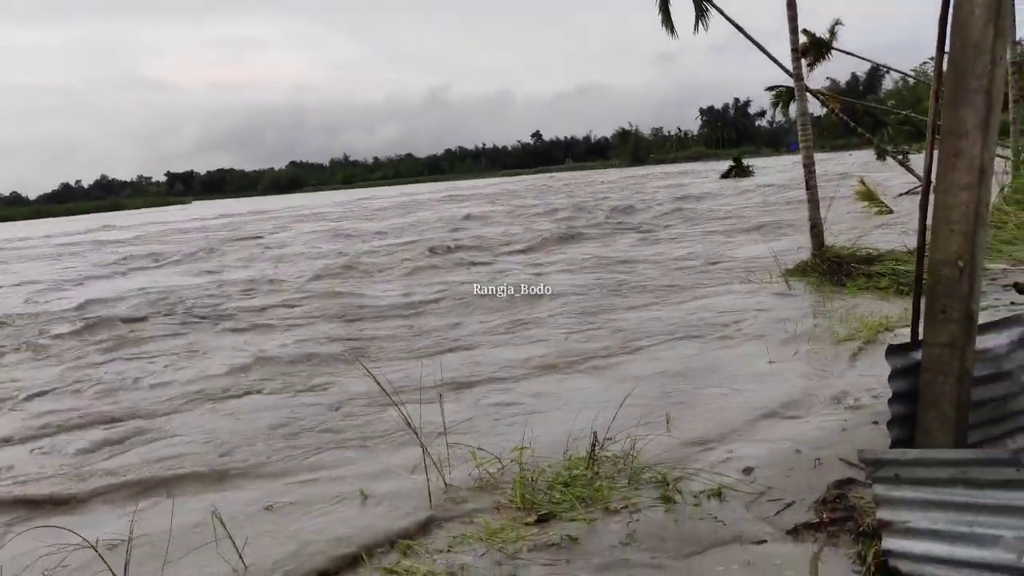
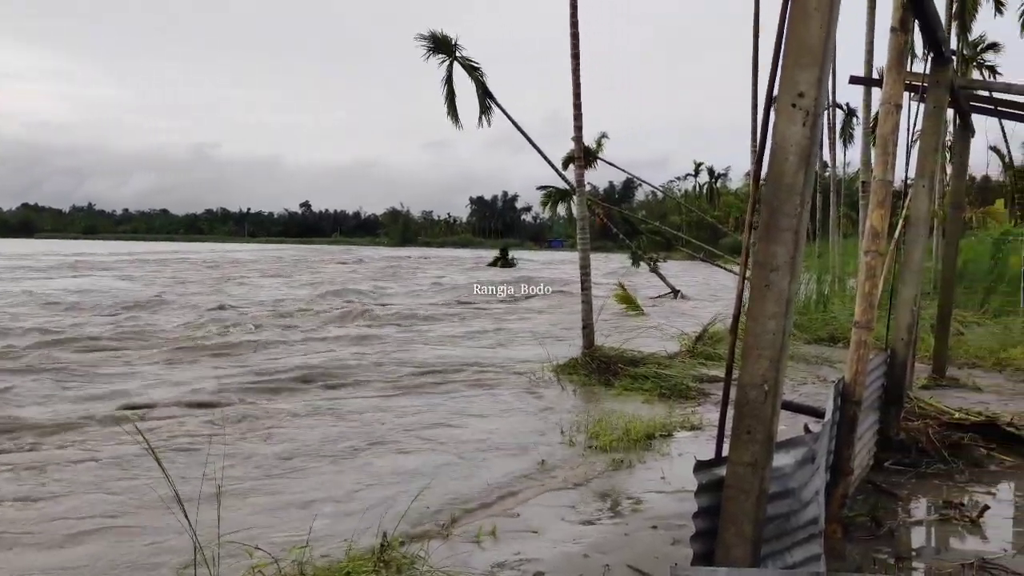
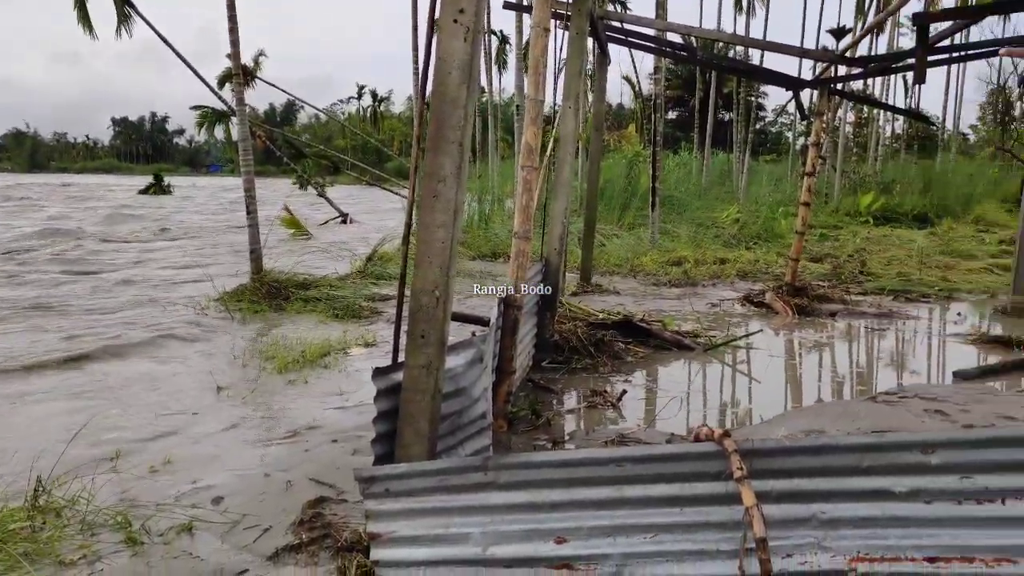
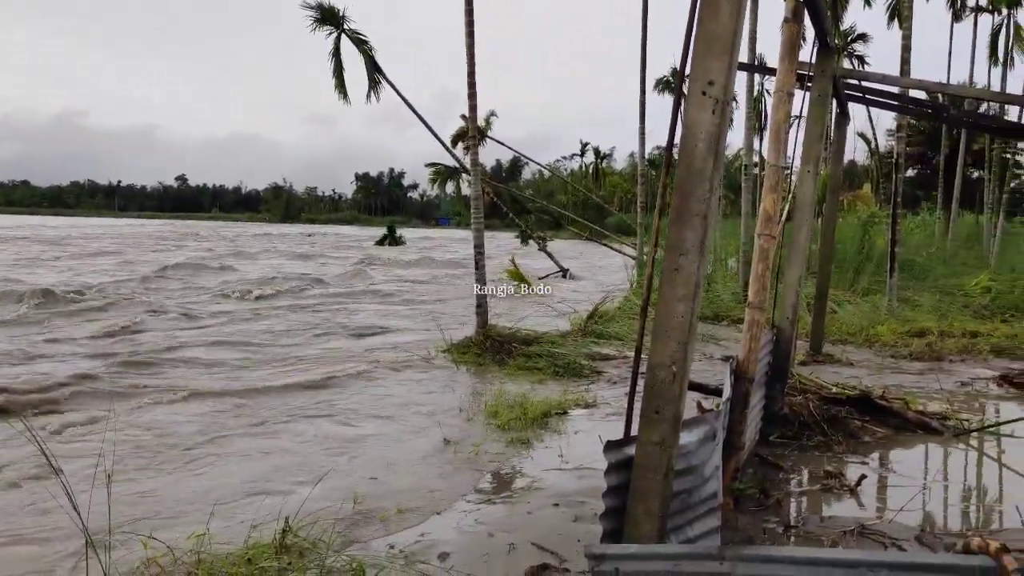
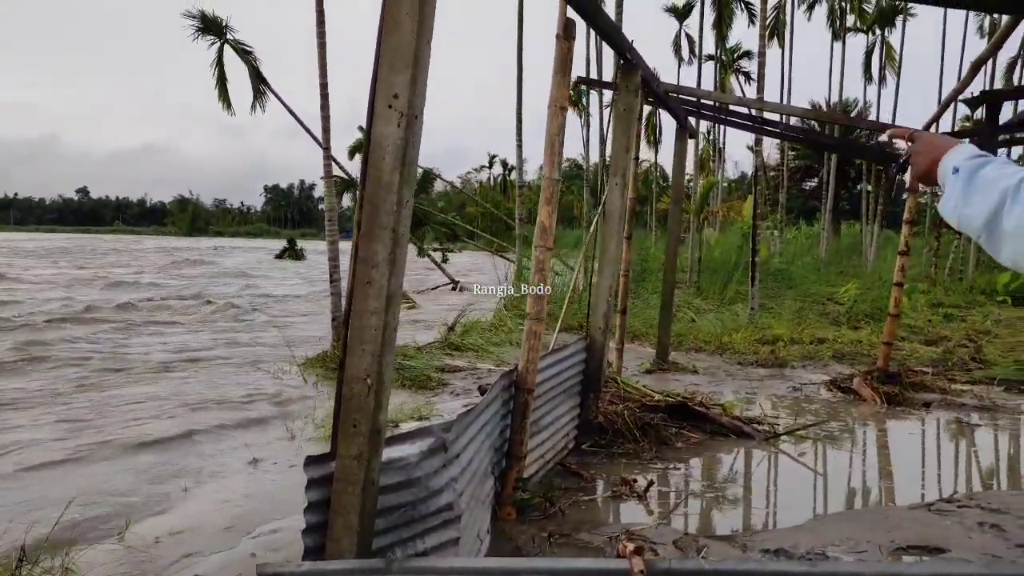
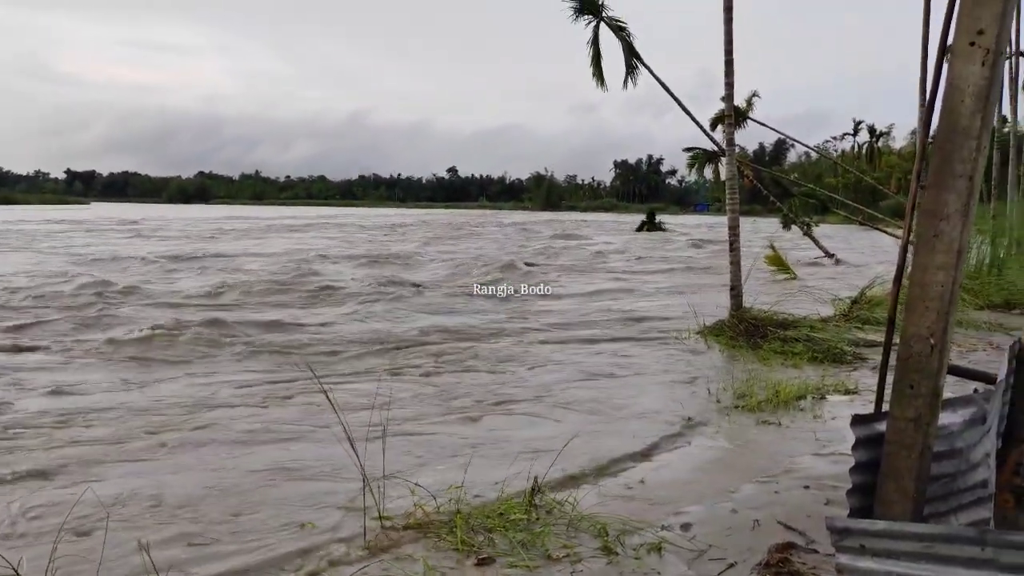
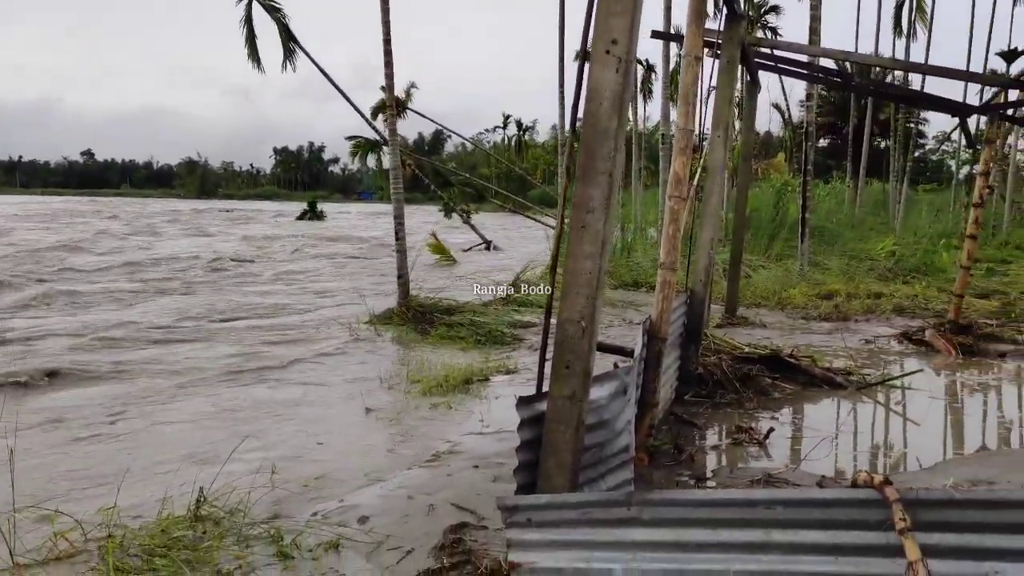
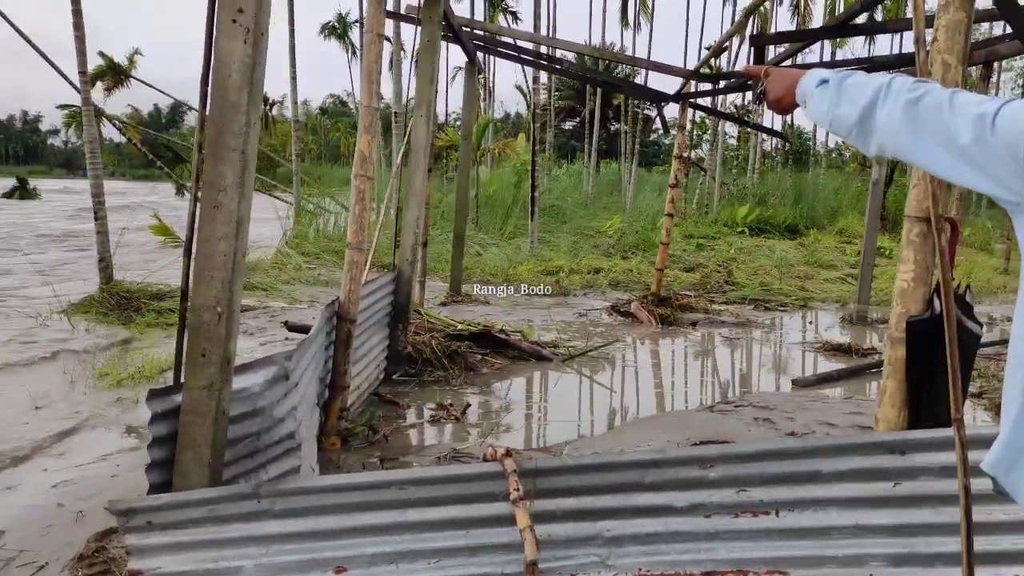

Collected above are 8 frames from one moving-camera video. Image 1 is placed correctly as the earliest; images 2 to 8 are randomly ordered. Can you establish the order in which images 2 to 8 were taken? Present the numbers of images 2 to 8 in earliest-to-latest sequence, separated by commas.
6, 2, 4, 7, 3, 8, 5
